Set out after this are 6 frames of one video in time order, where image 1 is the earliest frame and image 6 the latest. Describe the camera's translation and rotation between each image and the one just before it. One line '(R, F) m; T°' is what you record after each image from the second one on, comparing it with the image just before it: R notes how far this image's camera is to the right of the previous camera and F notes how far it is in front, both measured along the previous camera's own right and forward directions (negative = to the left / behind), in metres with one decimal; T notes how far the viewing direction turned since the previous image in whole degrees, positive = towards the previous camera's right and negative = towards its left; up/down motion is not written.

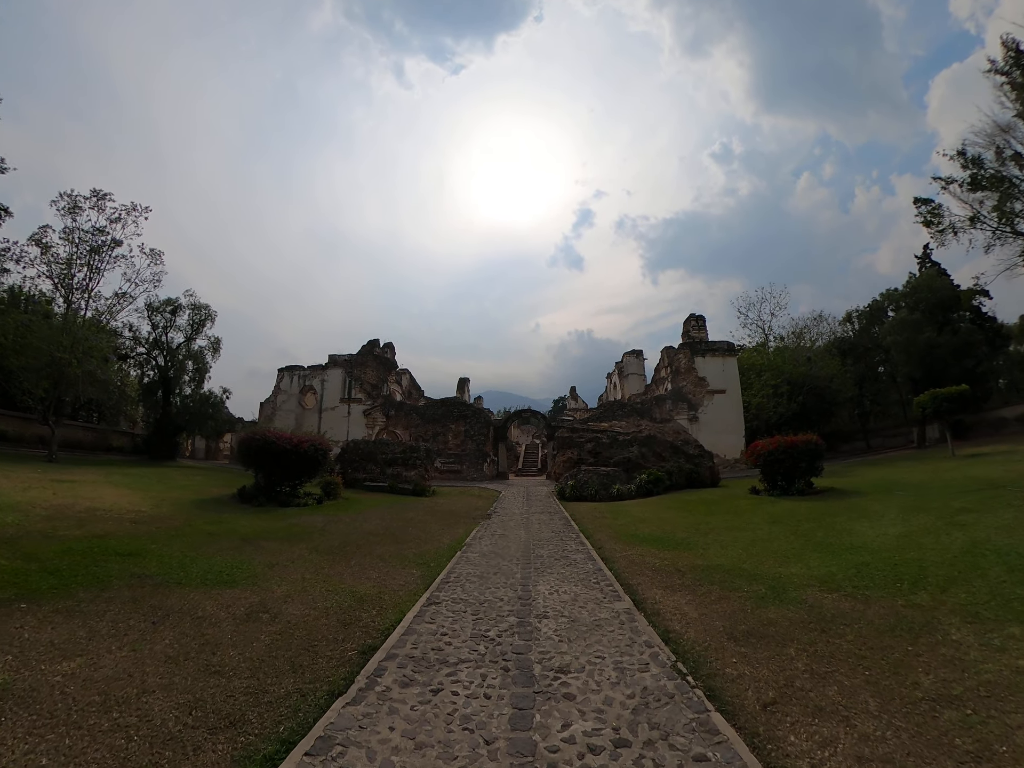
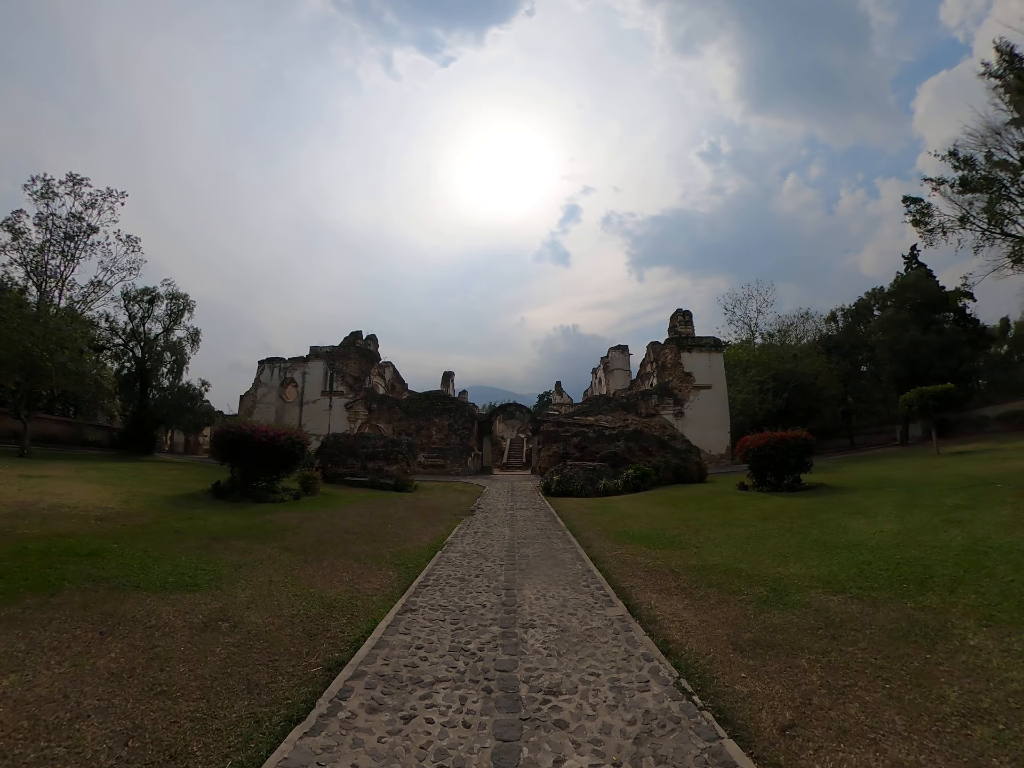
(0.0, +0.5) m; +1°
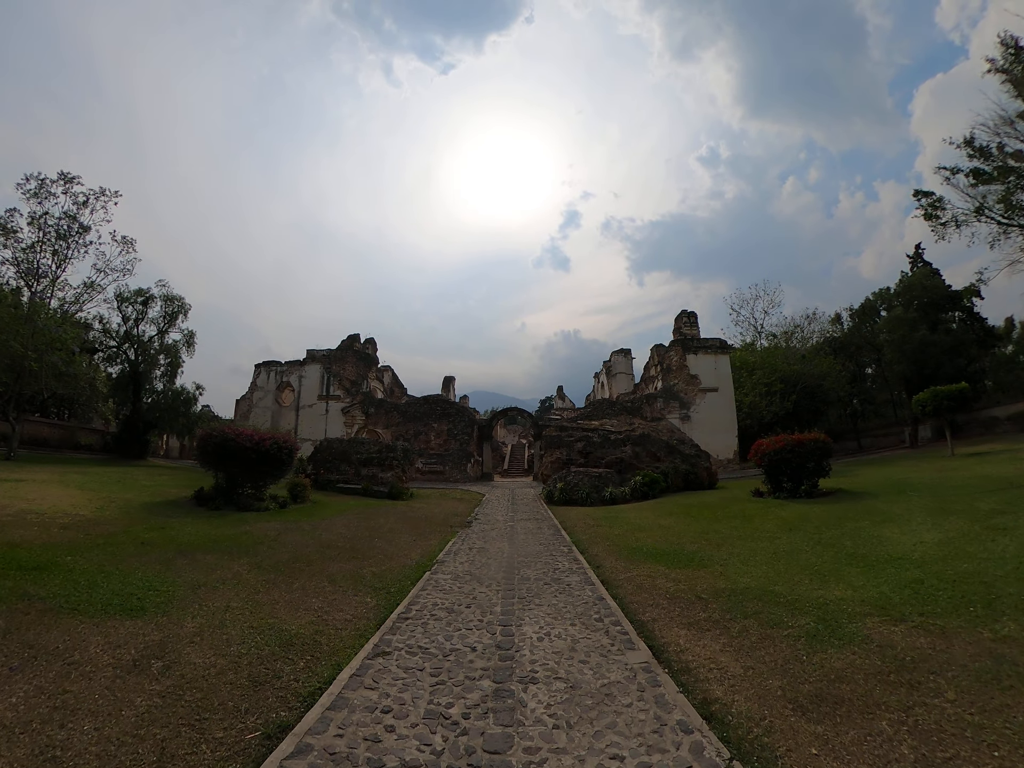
(0.0, +0.9) m; 0°
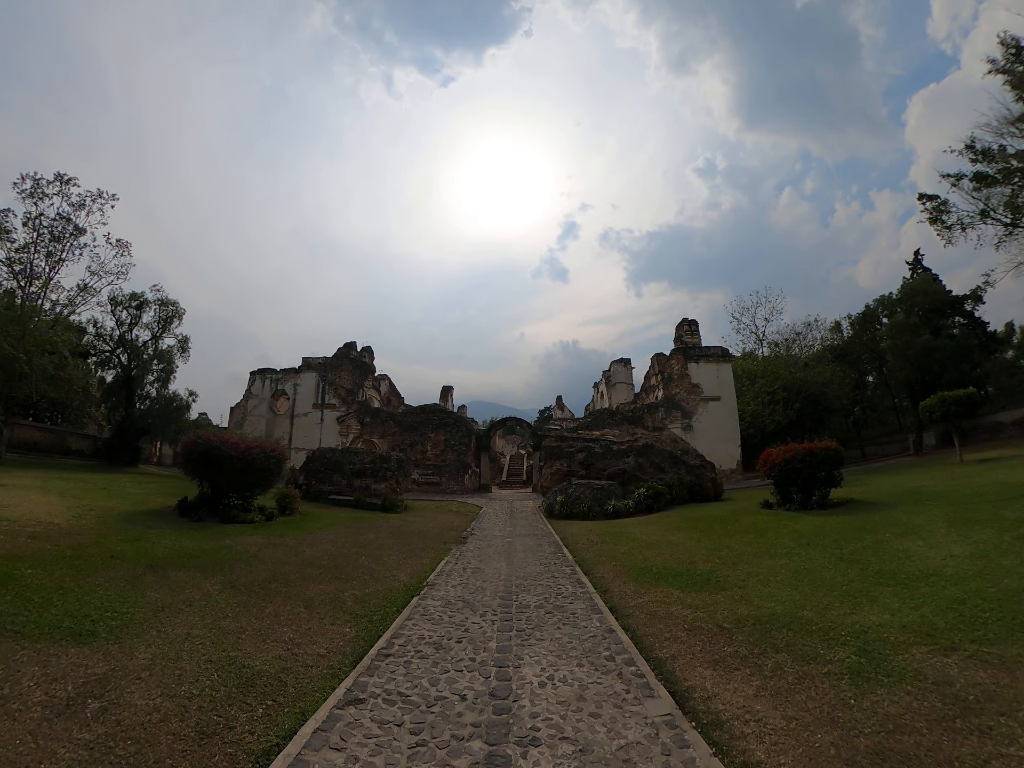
(0.0, +0.6) m; 0°
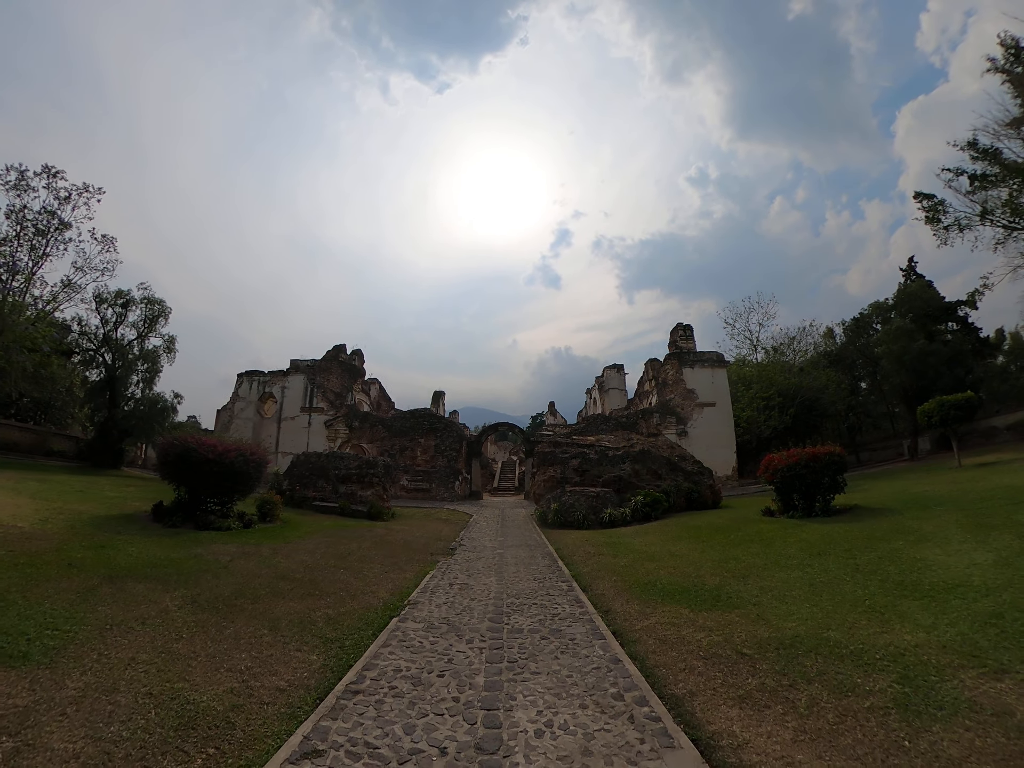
(0.0, +0.6) m; +1°
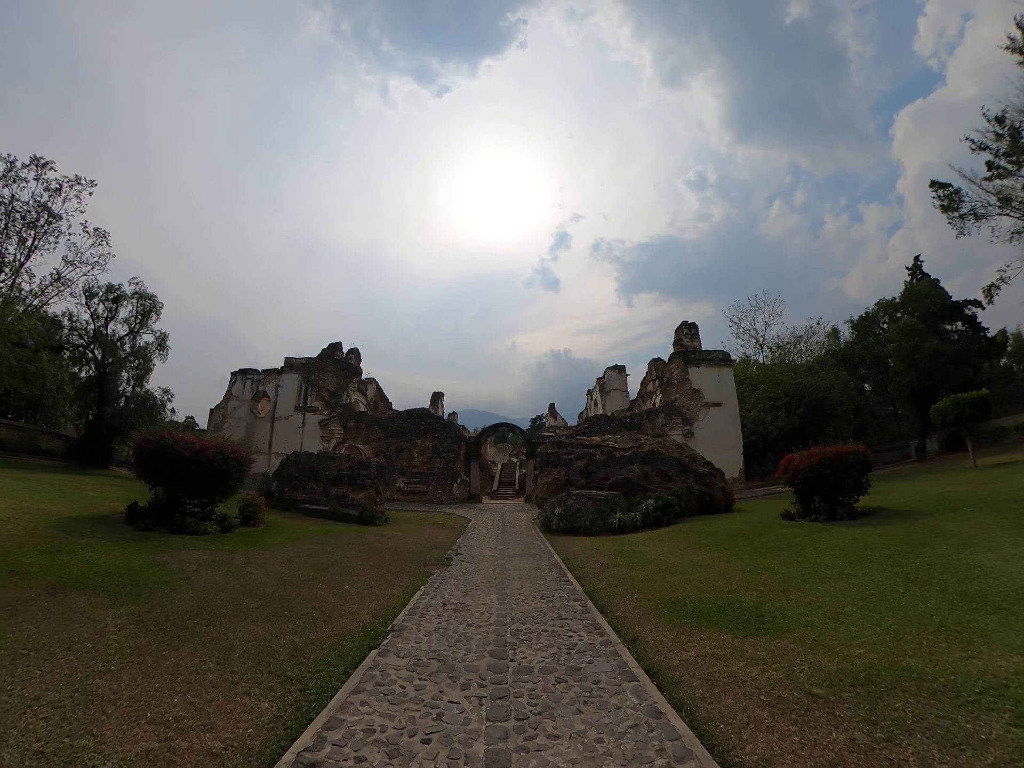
(0.0, +0.9) m; 0°
